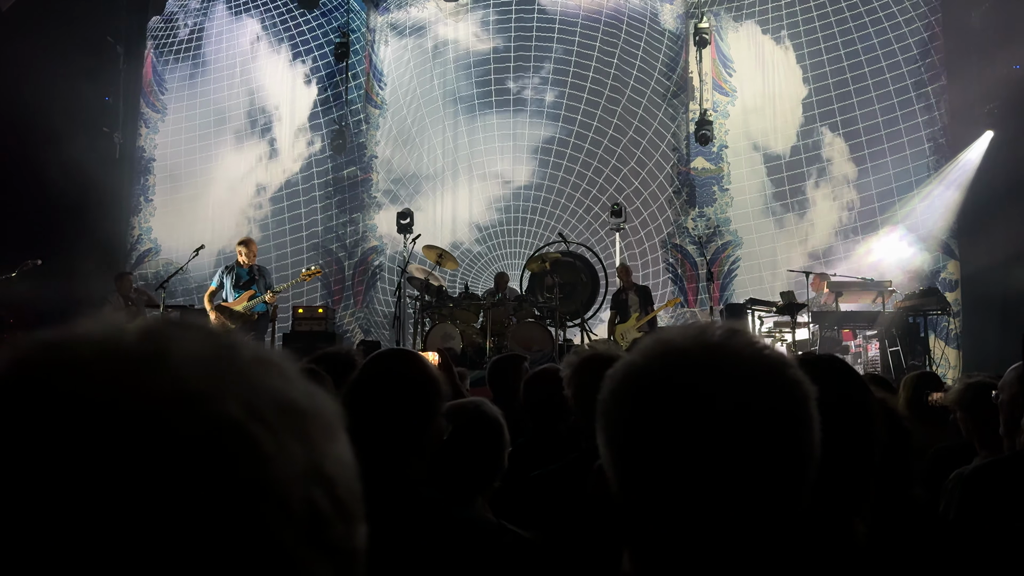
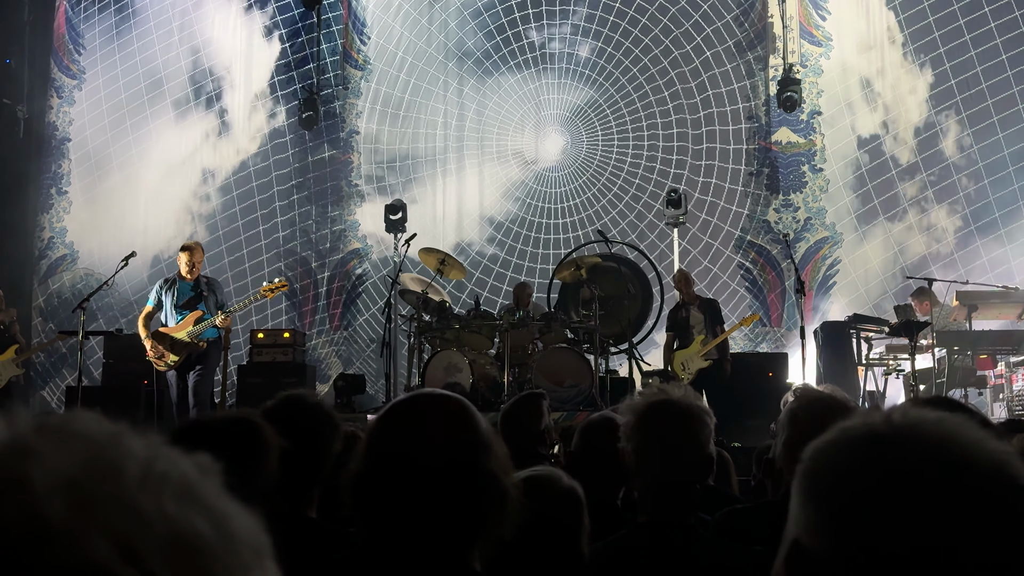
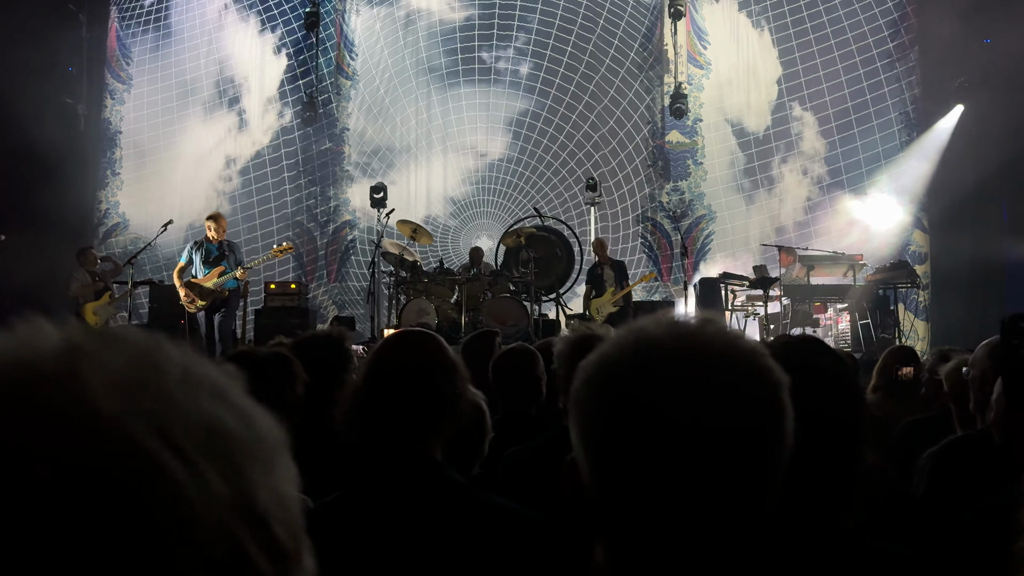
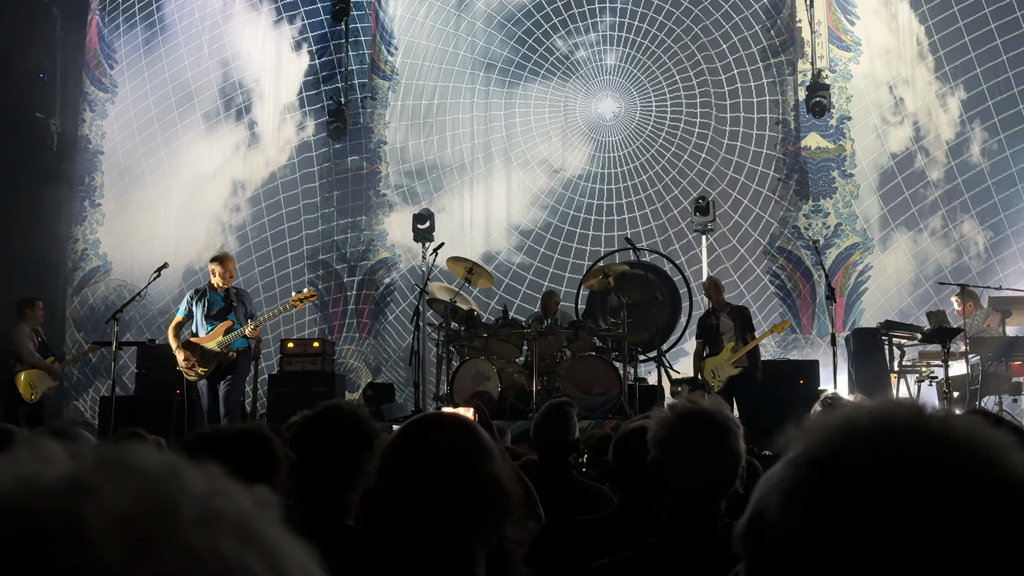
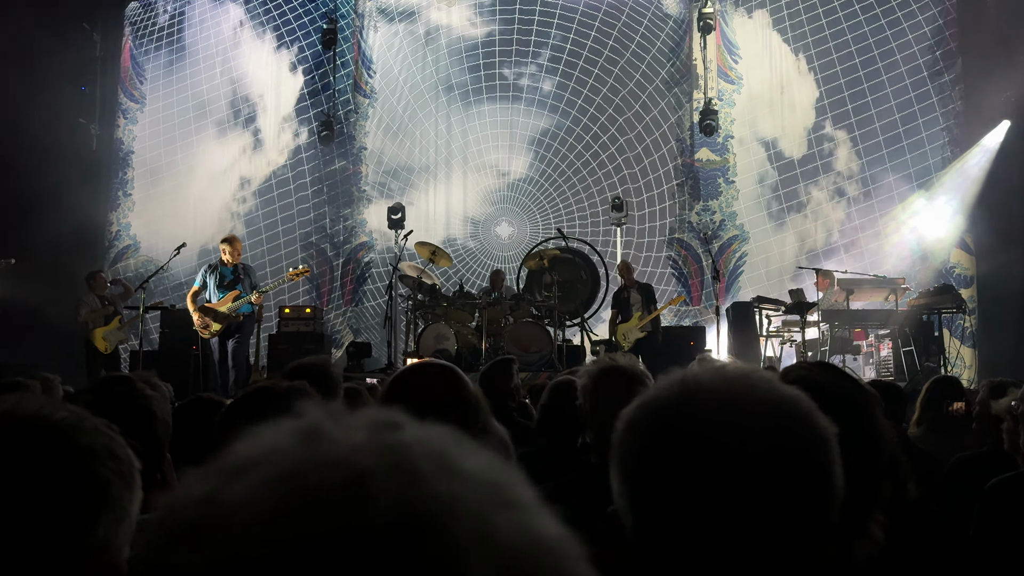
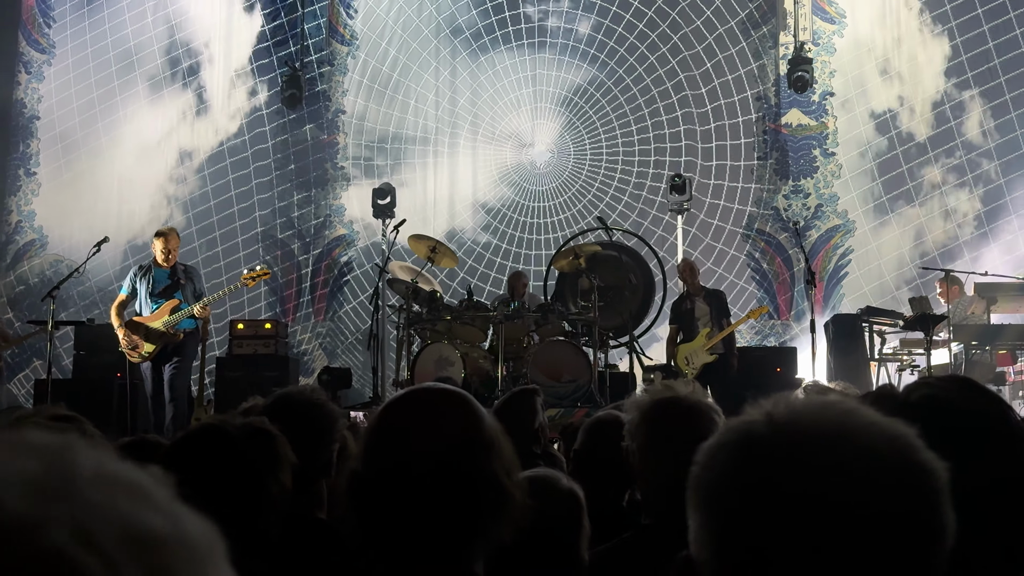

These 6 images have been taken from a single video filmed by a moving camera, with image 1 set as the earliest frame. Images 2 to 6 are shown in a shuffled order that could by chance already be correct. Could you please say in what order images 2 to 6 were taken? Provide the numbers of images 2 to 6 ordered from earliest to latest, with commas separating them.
3, 5, 6, 2, 4
